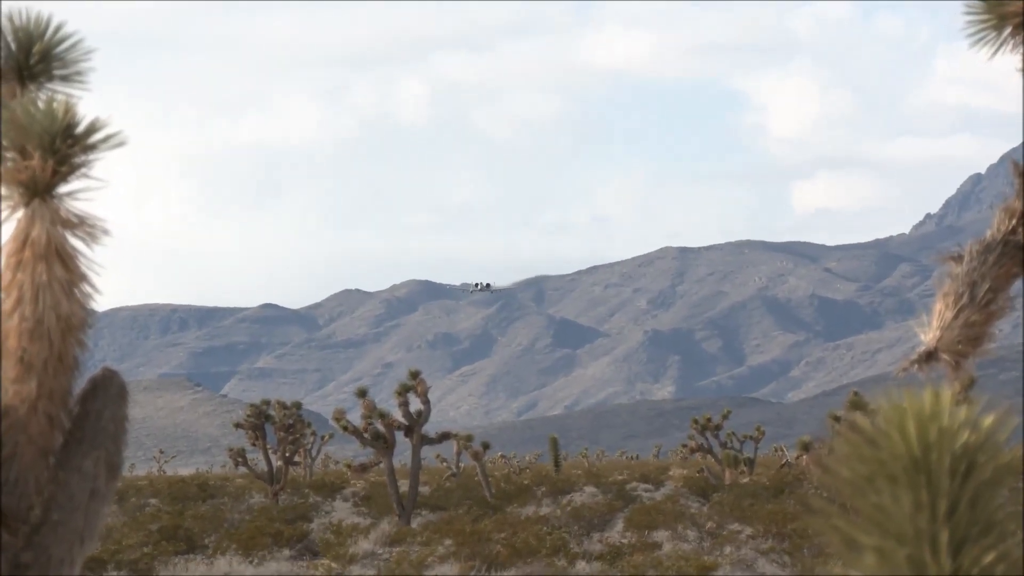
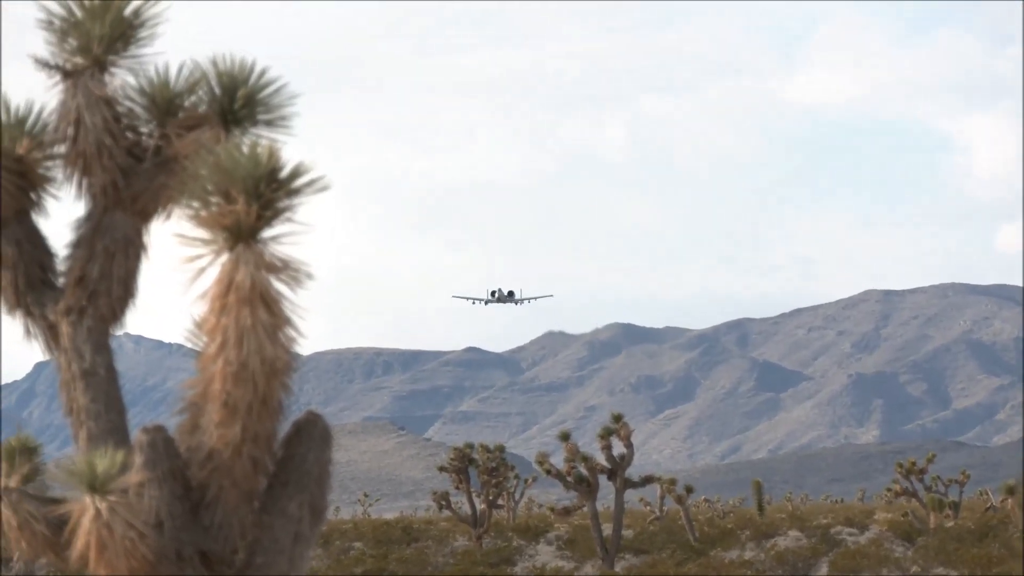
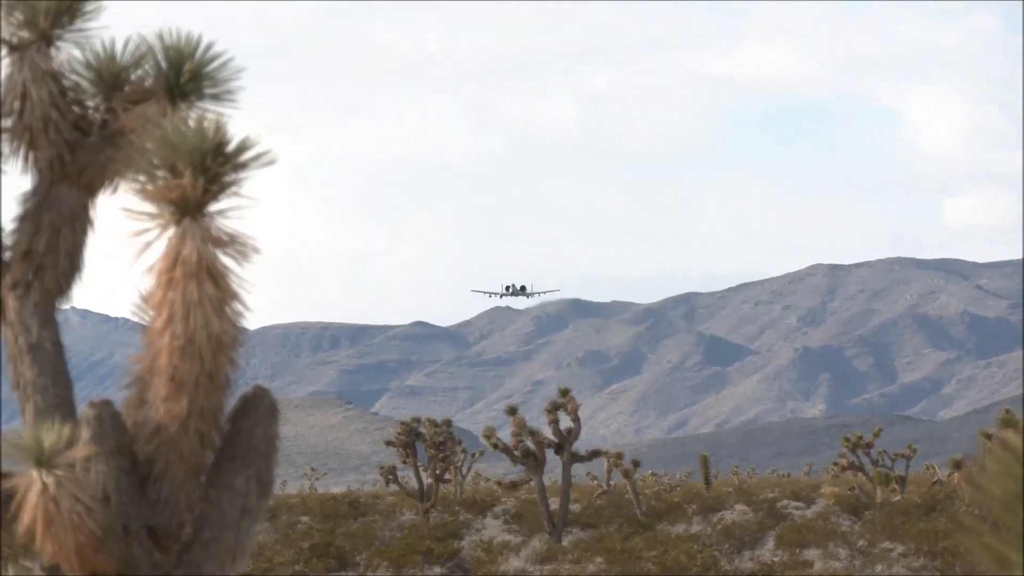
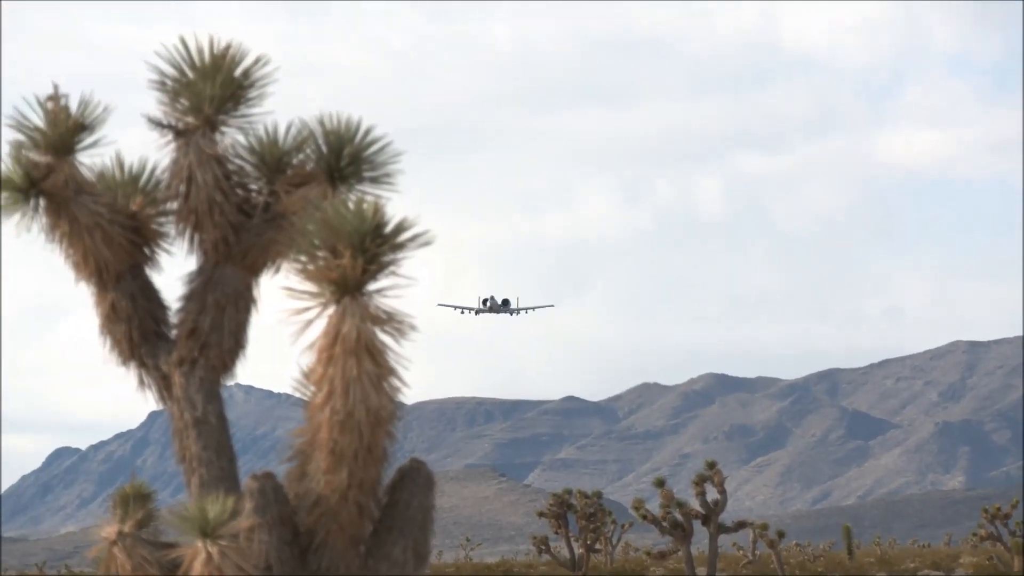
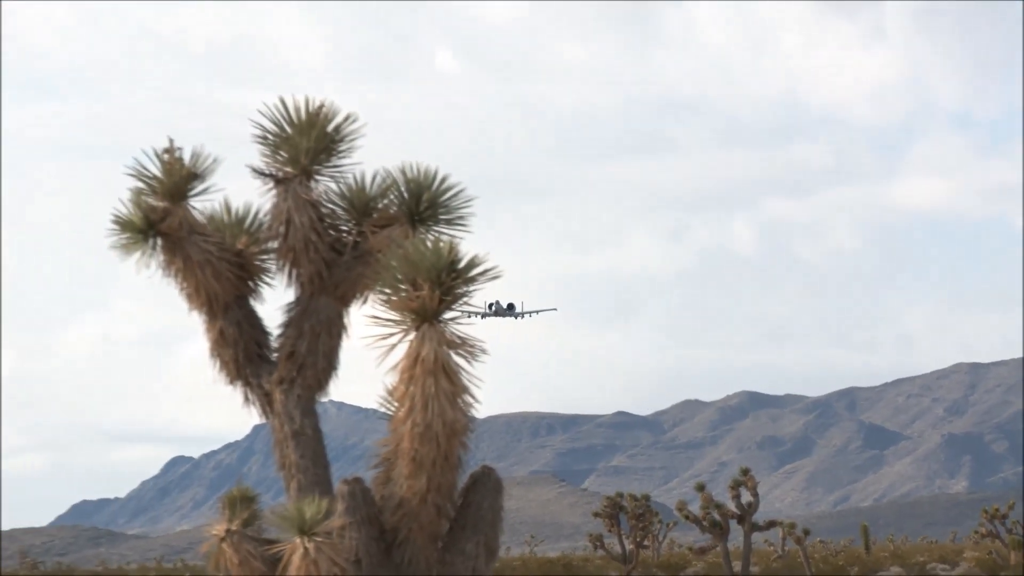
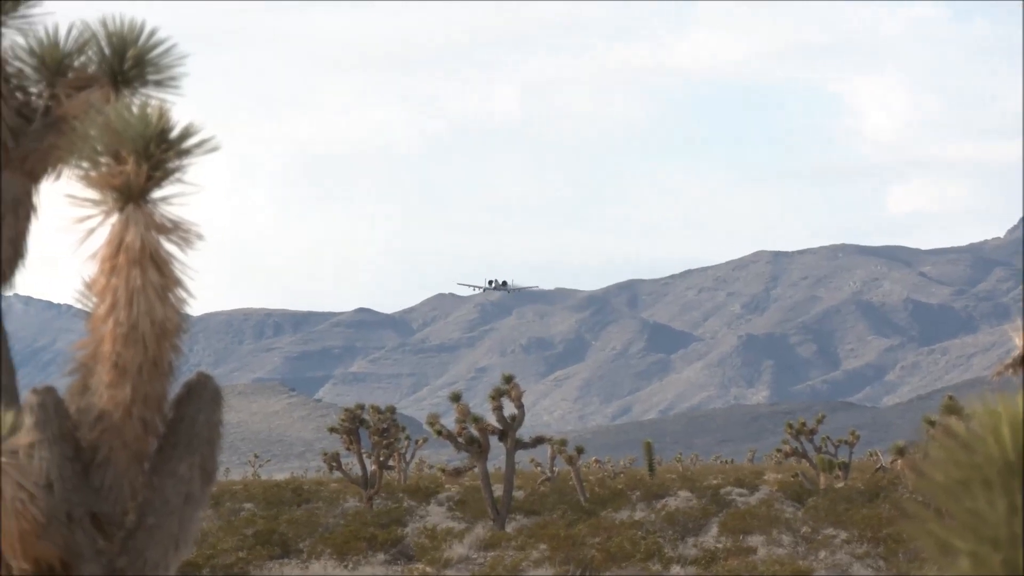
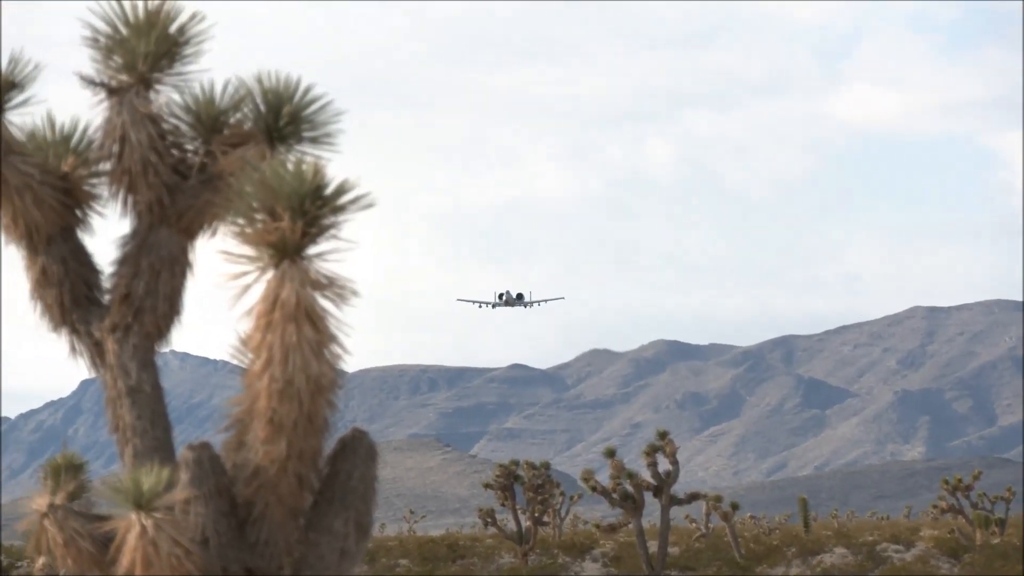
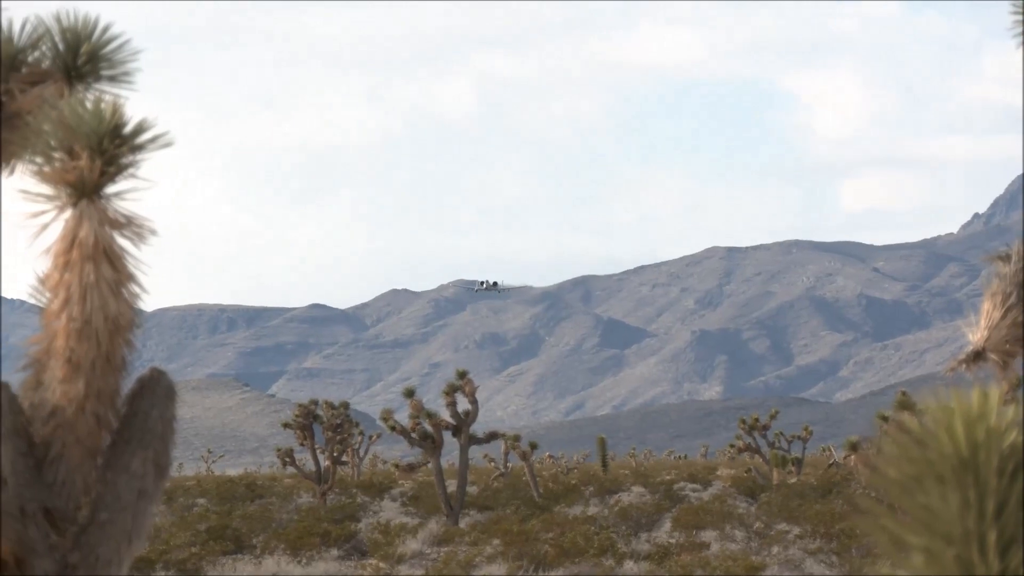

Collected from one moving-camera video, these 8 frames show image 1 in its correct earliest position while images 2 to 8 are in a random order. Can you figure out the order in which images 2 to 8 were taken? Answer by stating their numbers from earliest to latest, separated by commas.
8, 6, 3, 2, 7, 4, 5
